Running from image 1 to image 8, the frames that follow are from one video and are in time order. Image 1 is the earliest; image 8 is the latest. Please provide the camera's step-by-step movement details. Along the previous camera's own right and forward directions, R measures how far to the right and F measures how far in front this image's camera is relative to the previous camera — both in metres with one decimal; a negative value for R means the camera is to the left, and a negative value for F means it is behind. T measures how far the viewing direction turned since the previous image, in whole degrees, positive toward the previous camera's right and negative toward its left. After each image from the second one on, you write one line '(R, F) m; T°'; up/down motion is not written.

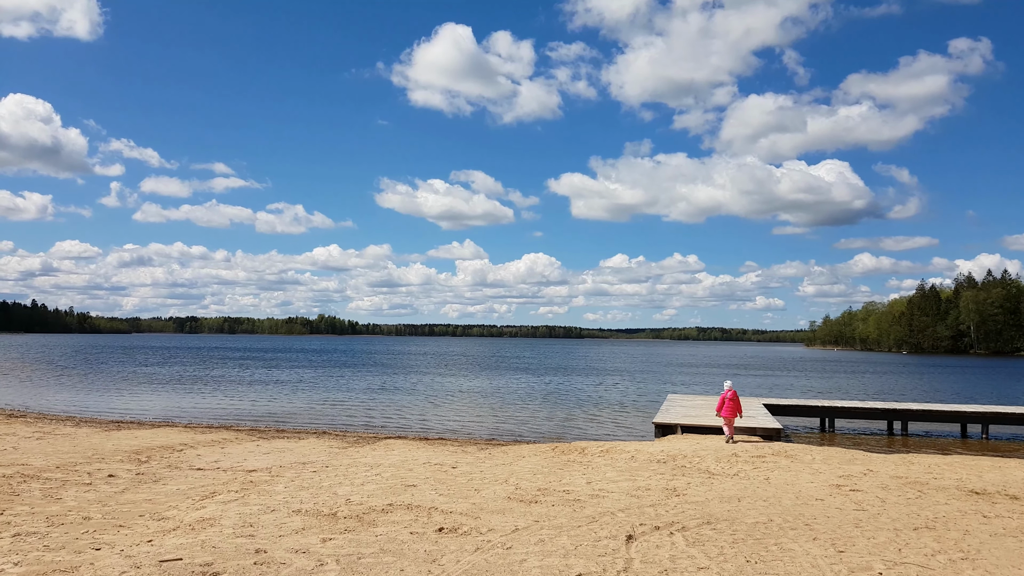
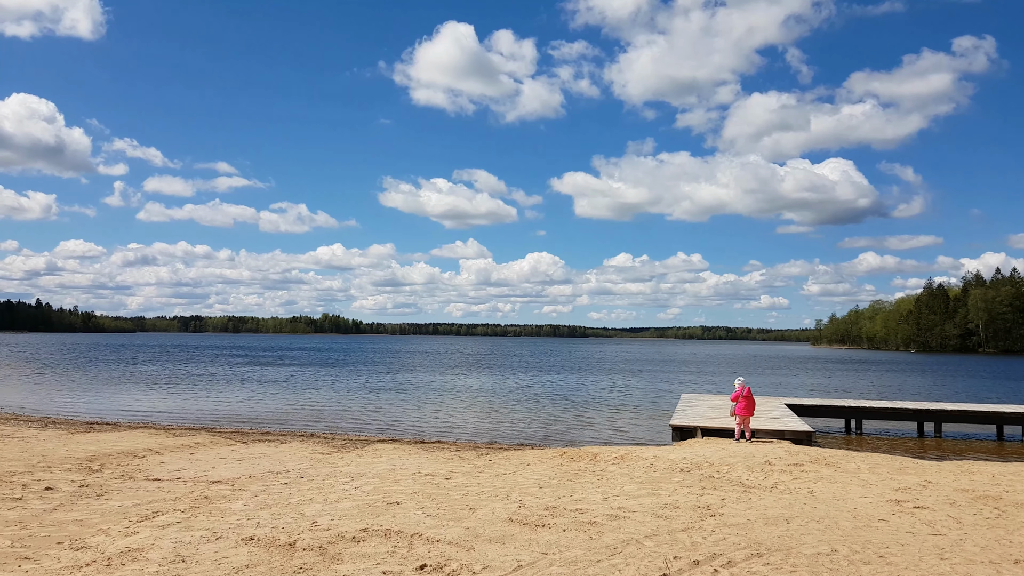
(+0.6, +0.1) m; 0°
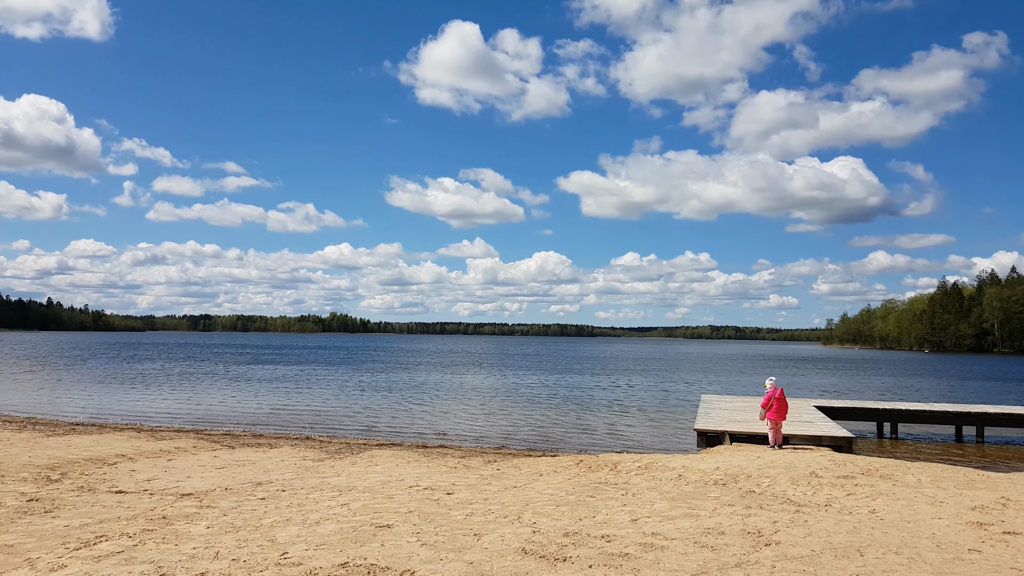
(-0.1, +1.6) m; -1°
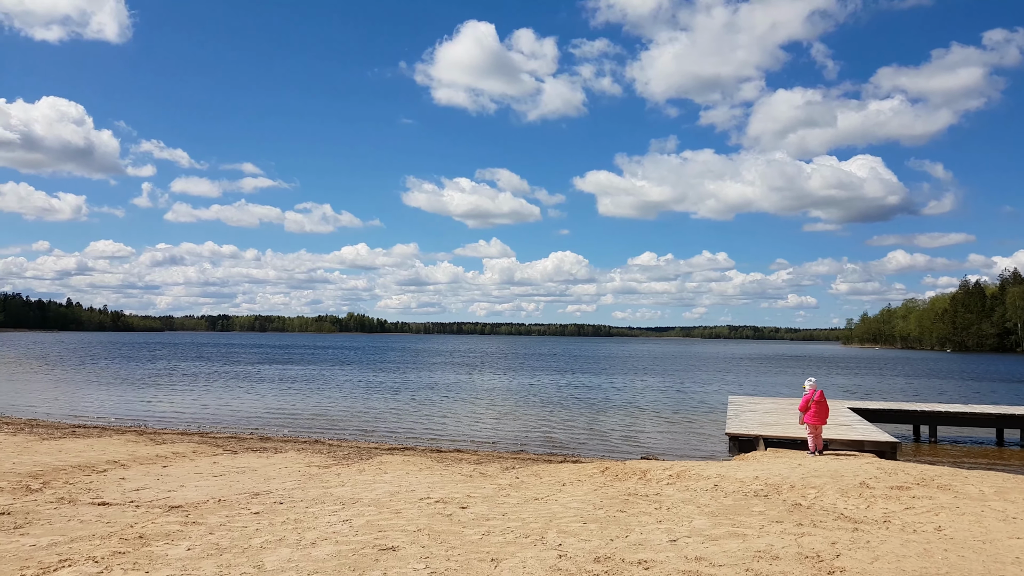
(-0.1, +1.1) m; -2°
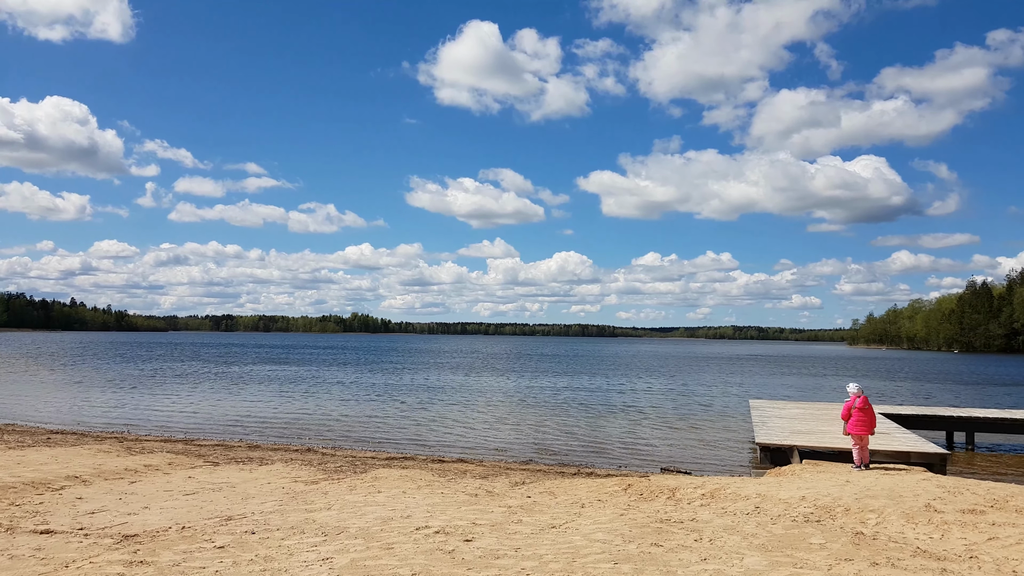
(-0.1, +1.5) m; 0°
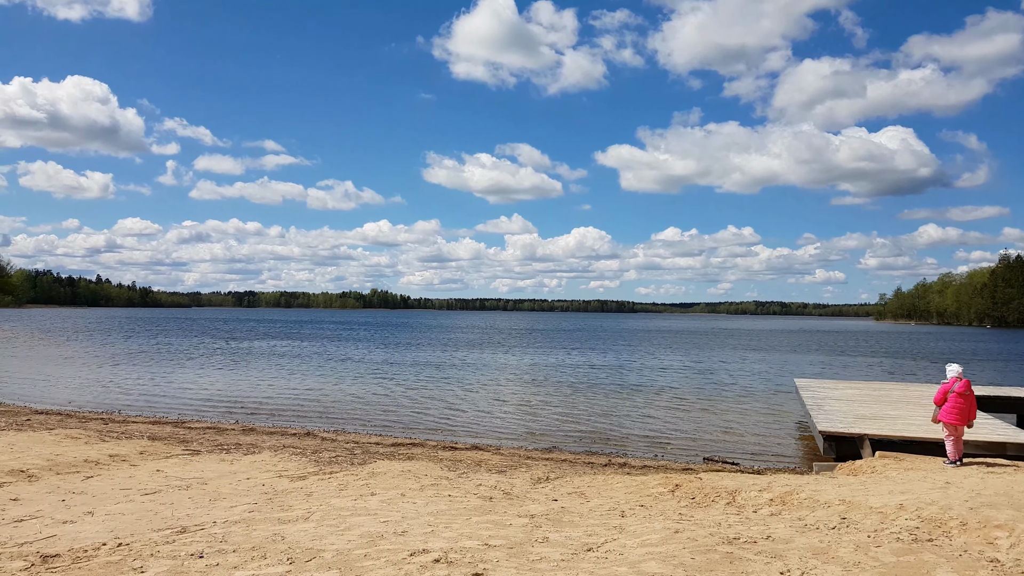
(-0.1, +2.1) m; -2°
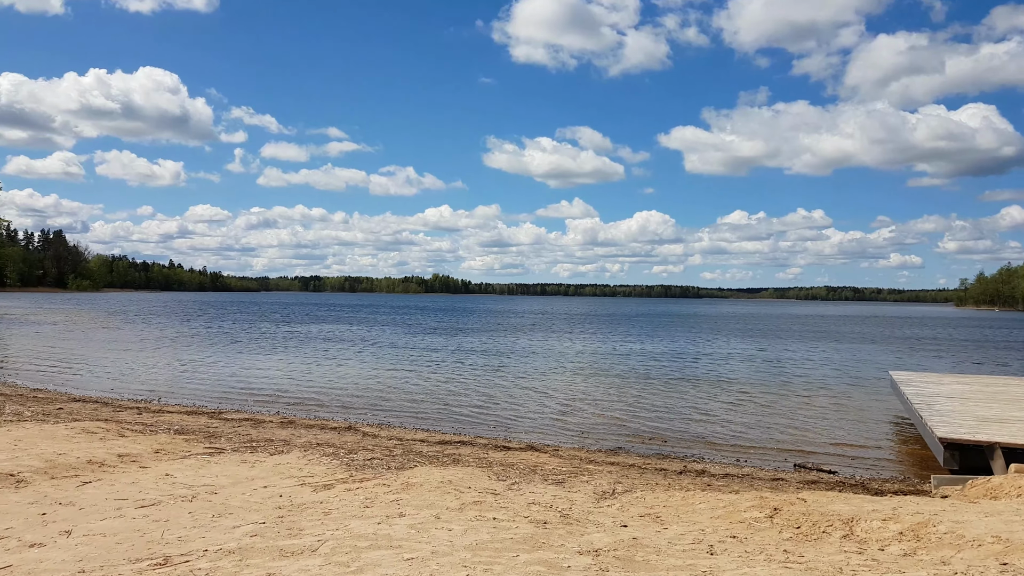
(0.0, +1.9) m; -6°
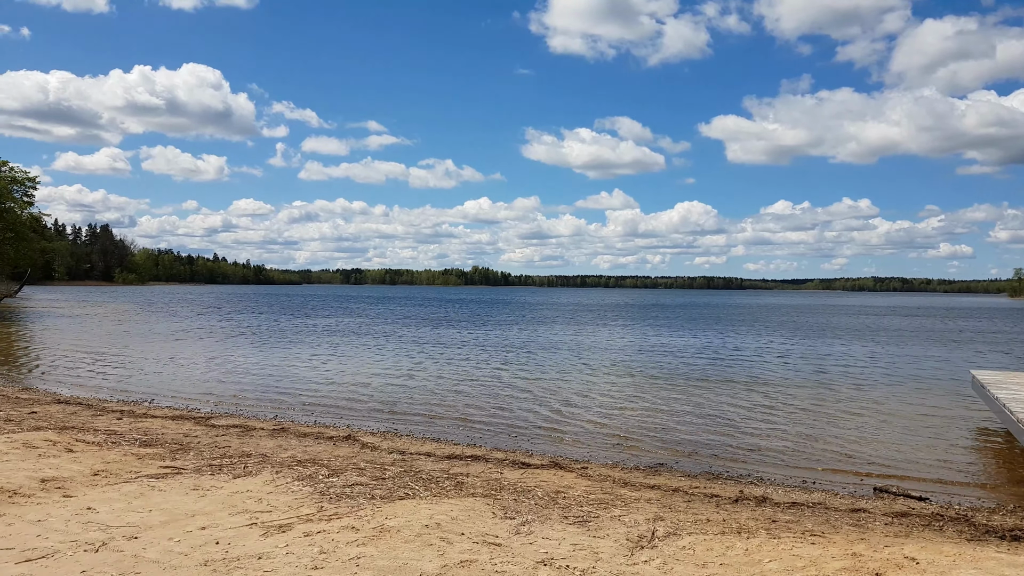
(+0.4, +2.2) m; -4°
